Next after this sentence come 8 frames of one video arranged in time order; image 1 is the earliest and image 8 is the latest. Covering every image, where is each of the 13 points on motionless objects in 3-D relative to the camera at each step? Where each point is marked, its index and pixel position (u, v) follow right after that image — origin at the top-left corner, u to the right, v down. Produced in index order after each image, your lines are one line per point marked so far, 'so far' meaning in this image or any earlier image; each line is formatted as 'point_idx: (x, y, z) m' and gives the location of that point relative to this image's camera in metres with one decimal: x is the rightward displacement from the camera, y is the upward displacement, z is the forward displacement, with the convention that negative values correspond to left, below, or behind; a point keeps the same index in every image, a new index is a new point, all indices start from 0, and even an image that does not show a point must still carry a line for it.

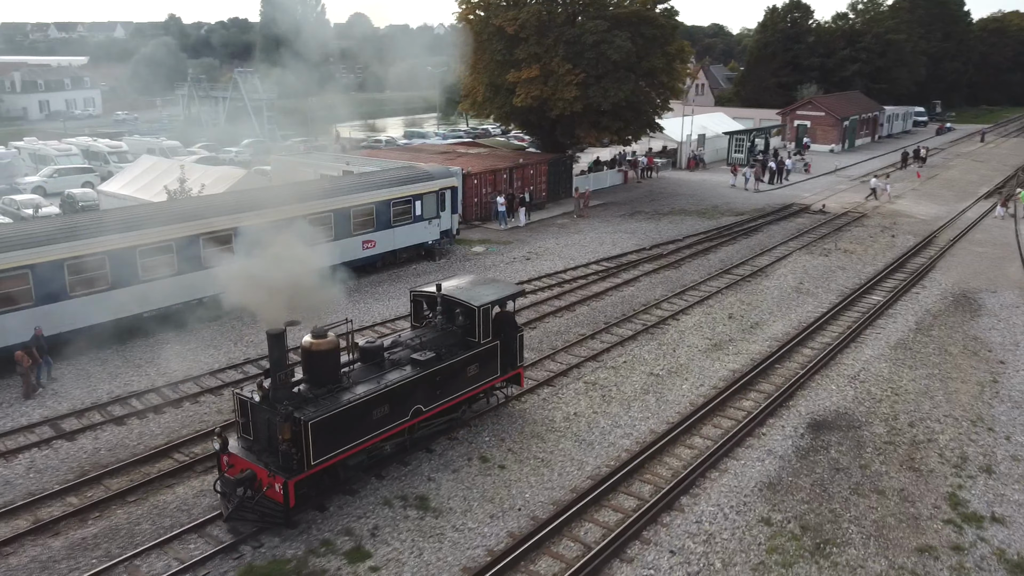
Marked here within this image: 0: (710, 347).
0: (+3.6, -1.1, +15.1) m
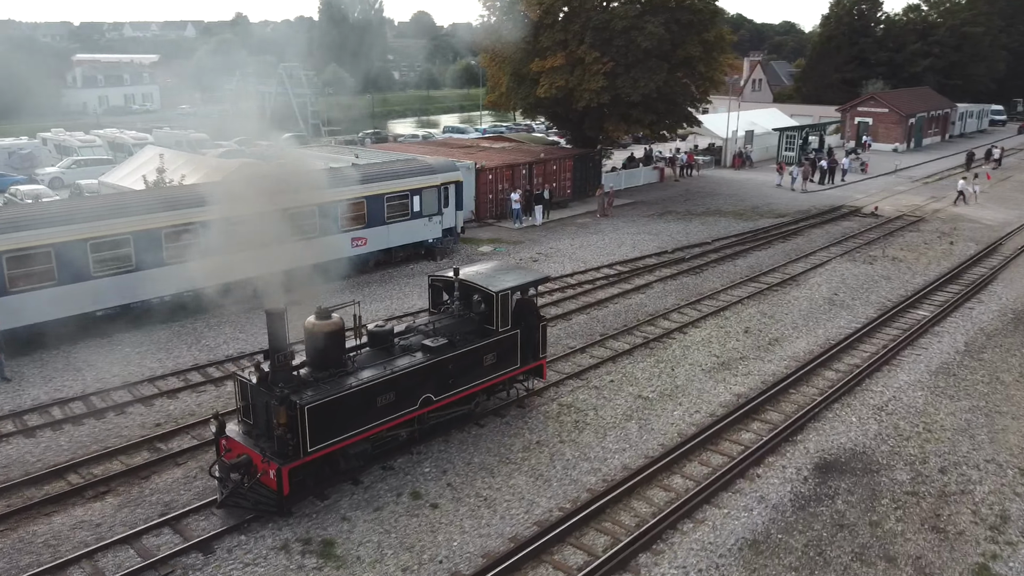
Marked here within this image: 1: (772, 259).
0: (+3.3, -1.3, +13.2) m
1: (+6.3, +0.7, +19.9) m
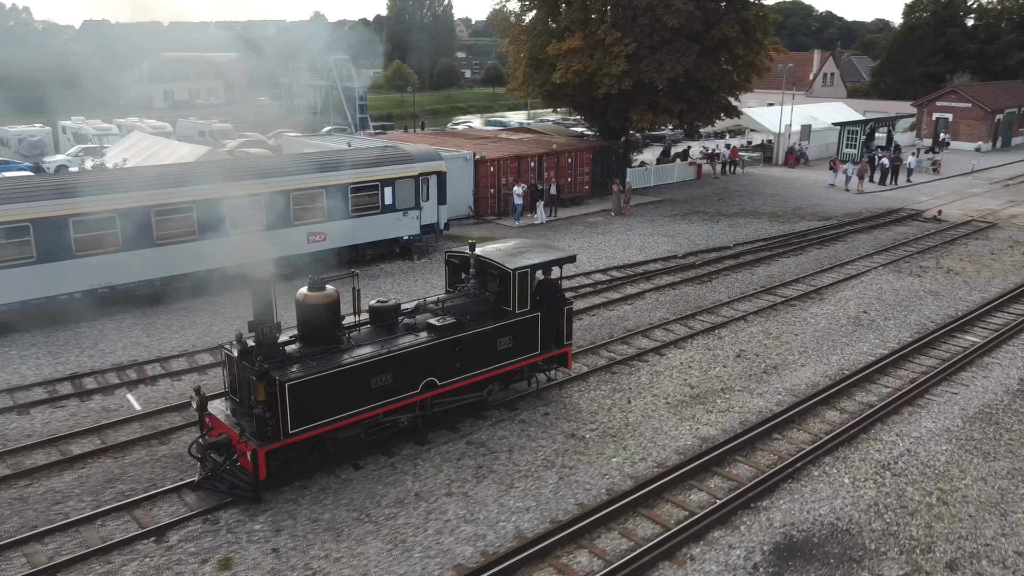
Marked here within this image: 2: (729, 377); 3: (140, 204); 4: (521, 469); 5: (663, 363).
0: (+2.2, -1.5, +10.6) m
1: (+6.0, +0.4, +17.0) m
2: (+3.0, -1.3, +11.4) m
3: (-6.3, +1.4, +13.7) m
4: (+0.1, -2.0, +8.9) m
5: (+2.2, -1.1, +11.8) m
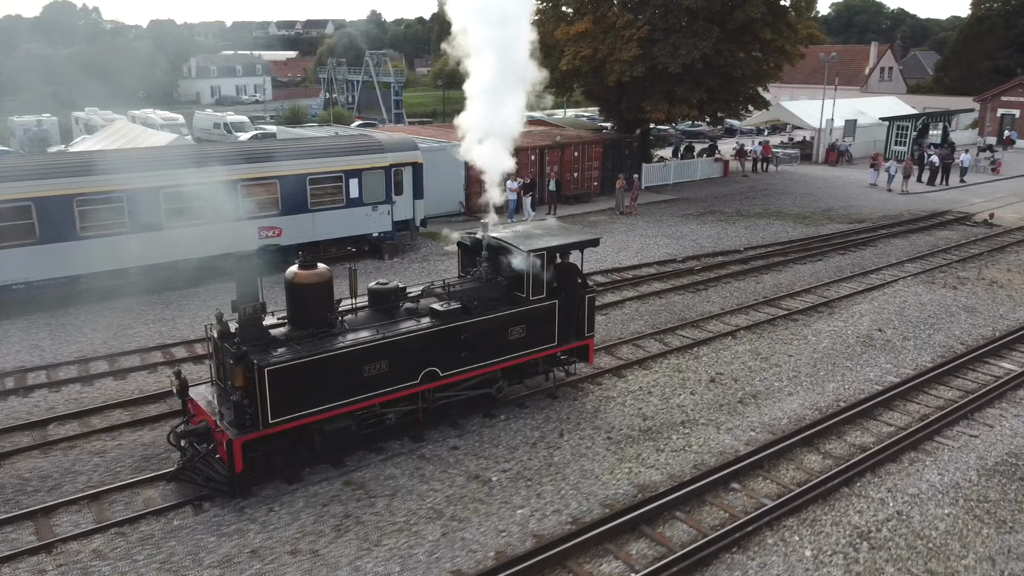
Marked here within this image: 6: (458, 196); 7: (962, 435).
0: (+1.3, -1.6, +8.8) m
1: (+5.5, +0.2, +14.9) m
2: (+2.1, -1.4, +9.5) m
3: (-6.9, +1.5, +12.5) m
4: (-1.0, -2.0, +7.2) m
5: (+1.3, -1.2, +9.9) m
6: (-1.3, +2.2, +19.2) m
7: (+5.0, -1.6, +9.0) m
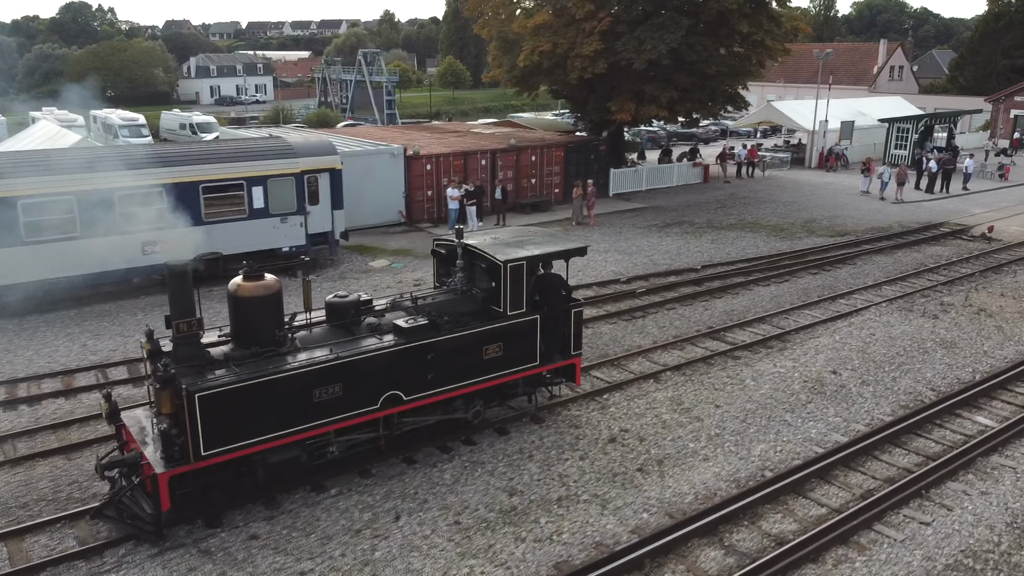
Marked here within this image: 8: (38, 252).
0: (-0.2, -2.0, +7.0) m
1: (+4.2, -0.2, +13.0) m
2: (+0.6, -1.8, +7.7) m
3: (-8.3, +1.1, +10.9) m
4: (-2.5, -2.4, +5.4) m
5: (-0.2, -1.6, +8.1) m
6: (-2.5, +1.8, +17.5) m
7: (+3.5, -2.0, +7.1) m
8: (-7.0, +0.5, +12.1) m
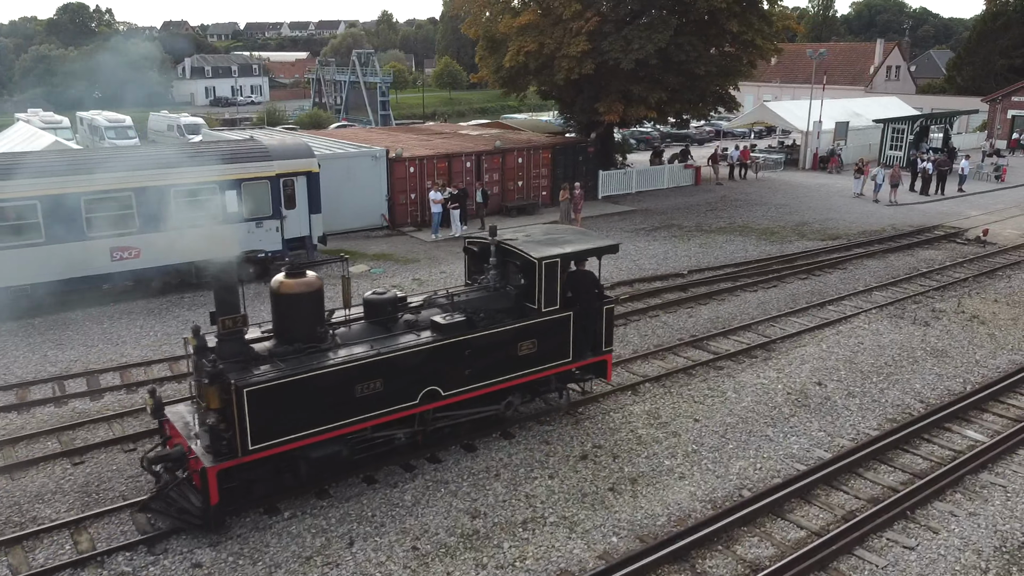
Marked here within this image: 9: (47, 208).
0: (-0.6, -2.1, +6.6) m
1: (+3.8, -0.3, +12.6) m
2: (+0.3, -1.9, +7.3) m
3: (-8.6, +1.0, +10.5) m
4: (-2.8, -2.5, +5.1) m
5: (-0.5, -1.7, +7.7) m
6: (-2.8, +1.7, +17.1) m
7: (+3.1, -2.1, +6.7) m
8: (-7.3, +0.4, +11.7) m
9: (-6.8, +1.2, +12.0) m
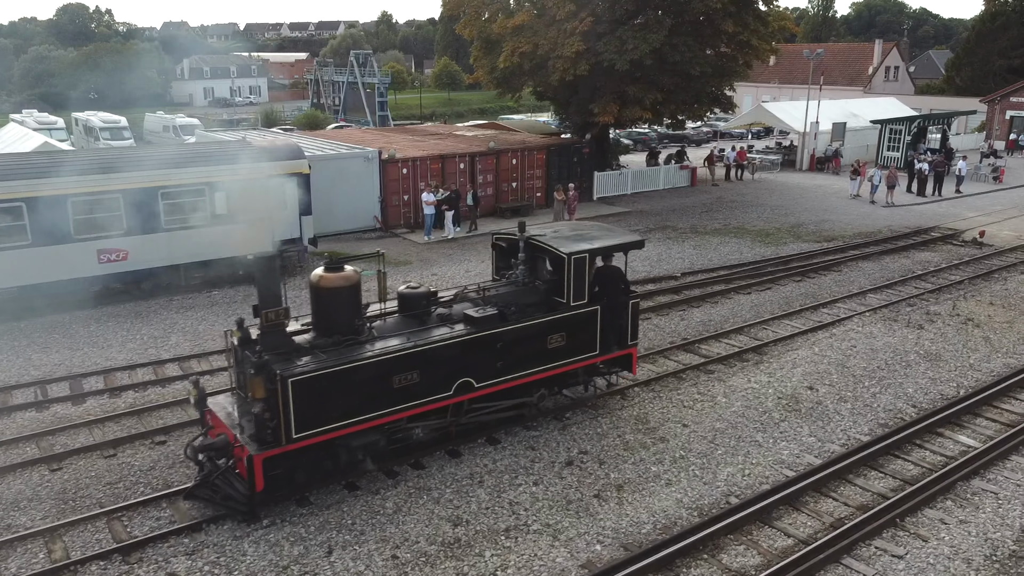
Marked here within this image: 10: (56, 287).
0: (-0.7, -2.1, +6.5) m
1: (+3.7, -0.3, +12.5) m
2: (+0.2, -1.9, +7.2) m
3: (-8.8, +1.0, +10.4) m
4: (-3.0, -2.5, +4.9) m
5: (-0.6, -1.7, +7.6) m
6: (-2.9, +1.6, +17.0) m
7: (+3.0, -2.2, +6.6) m
8: (-7.5, +0.4, +11.6) m
9: (-7.0, +1.1, +11.9) m
10: (-6.9, 0.0, +12.3) m
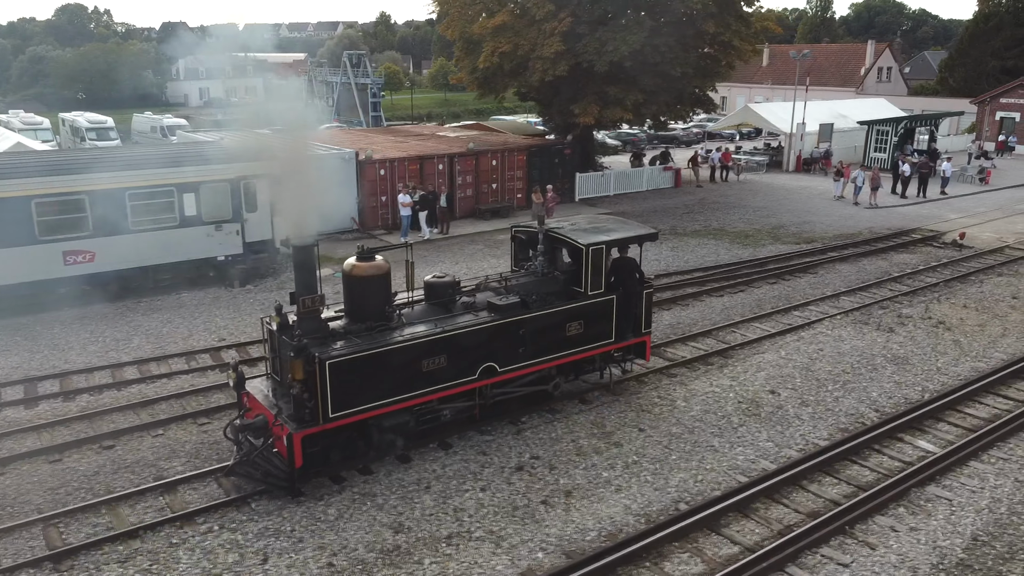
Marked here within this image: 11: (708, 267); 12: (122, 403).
0: (-1.2, -2.1, +6.4) m
1: (+3.2, -0.4, +12.4) m
2: (-0.3, -2.0, +7.1) m
3: (-9.2, +1.0, +10.3) m
4: (-3.5, -2.6, +4.8) m
5: (-1.1, -1.8, +7.5) m
6: (-3.4, +1.6, +16.9) m
7: (+2.5, -2.2, +6.5) m
8: (-7.9, +0.3, +11.5) m
9: (-7.5, +1.1, +11.8) m
10: (-7.4, 0.0, +12.2) m
11: (+3.5, +0.3, +14.8) m
12: (-4.3, -1.3, +9.1) m
